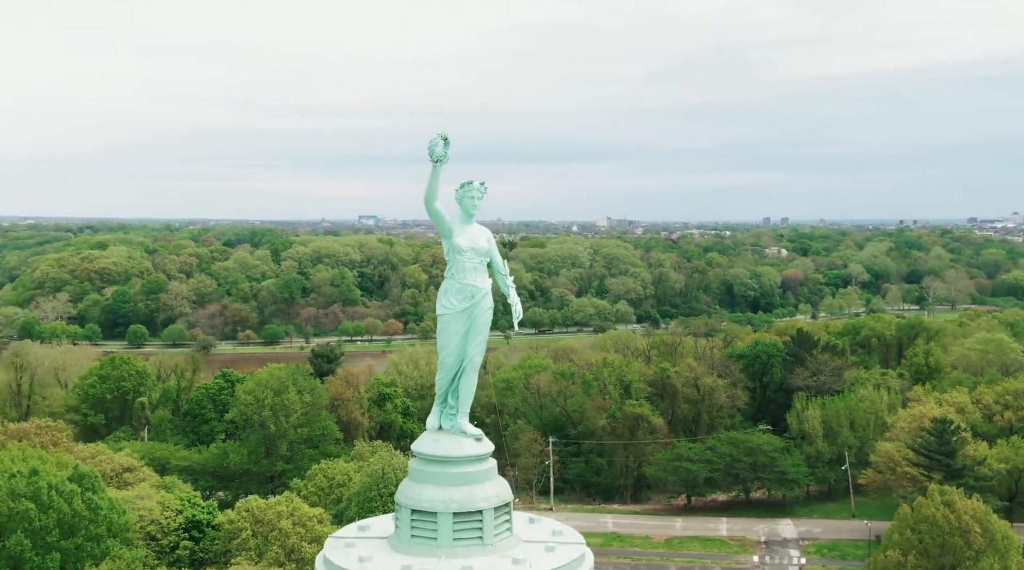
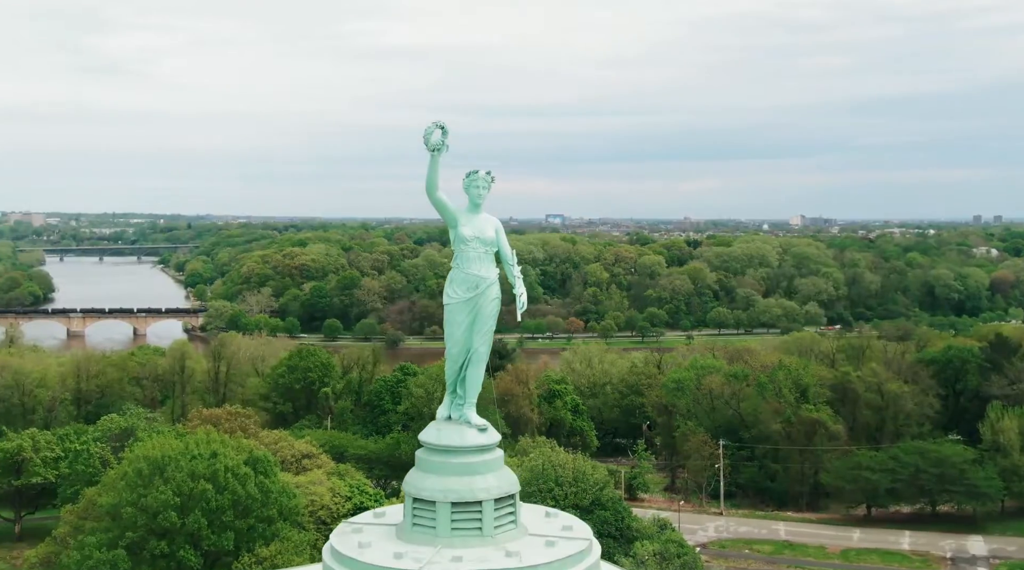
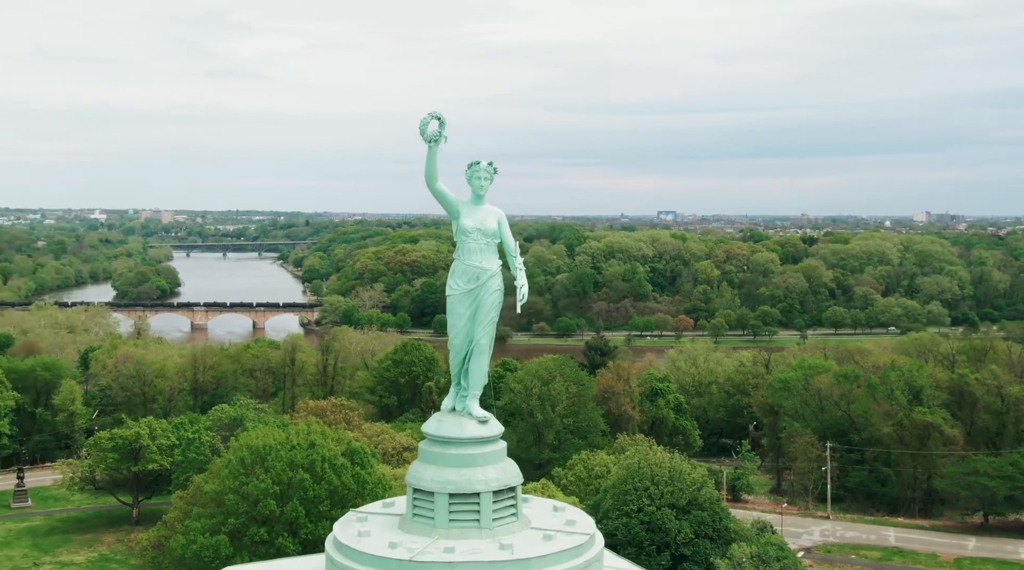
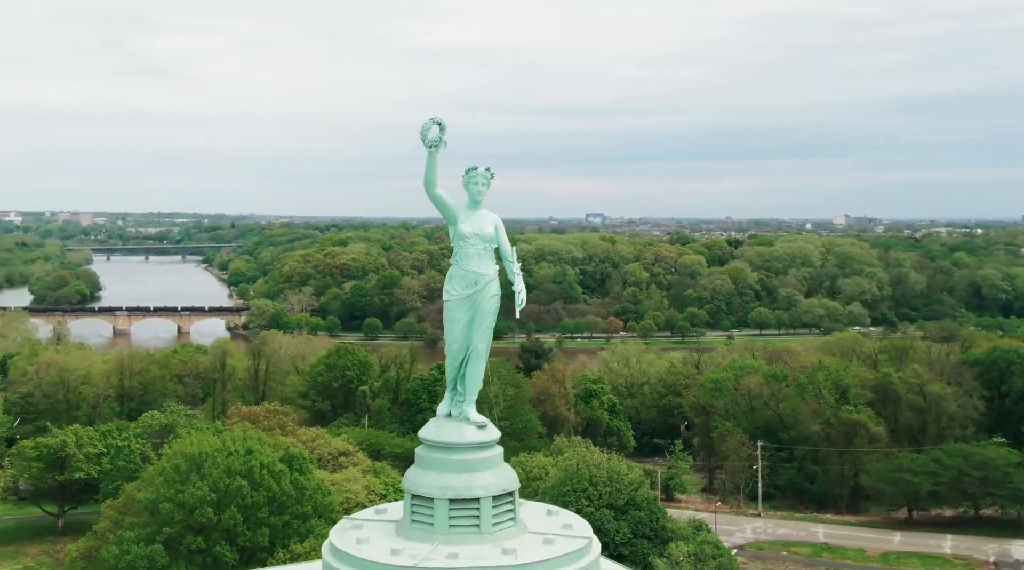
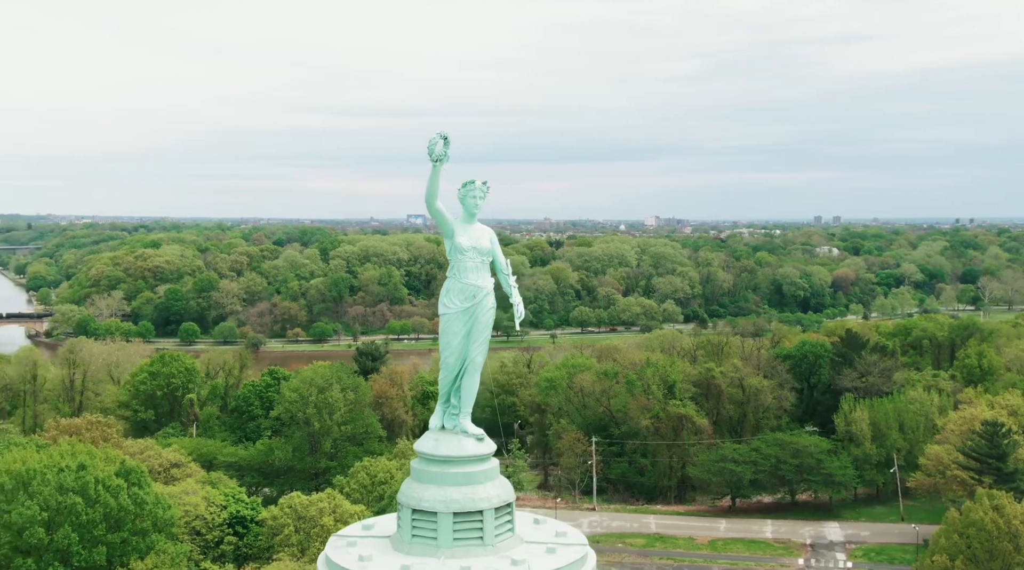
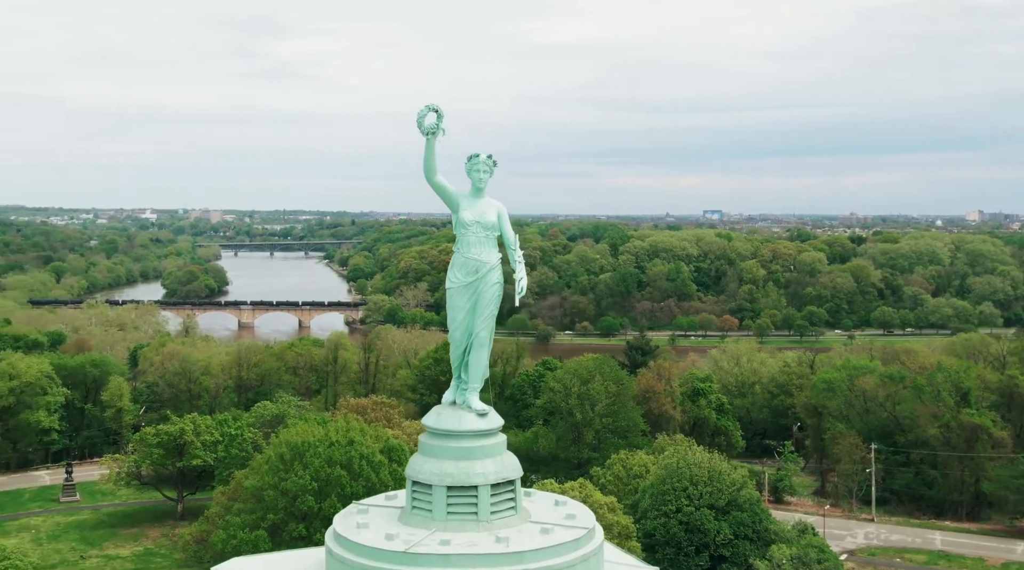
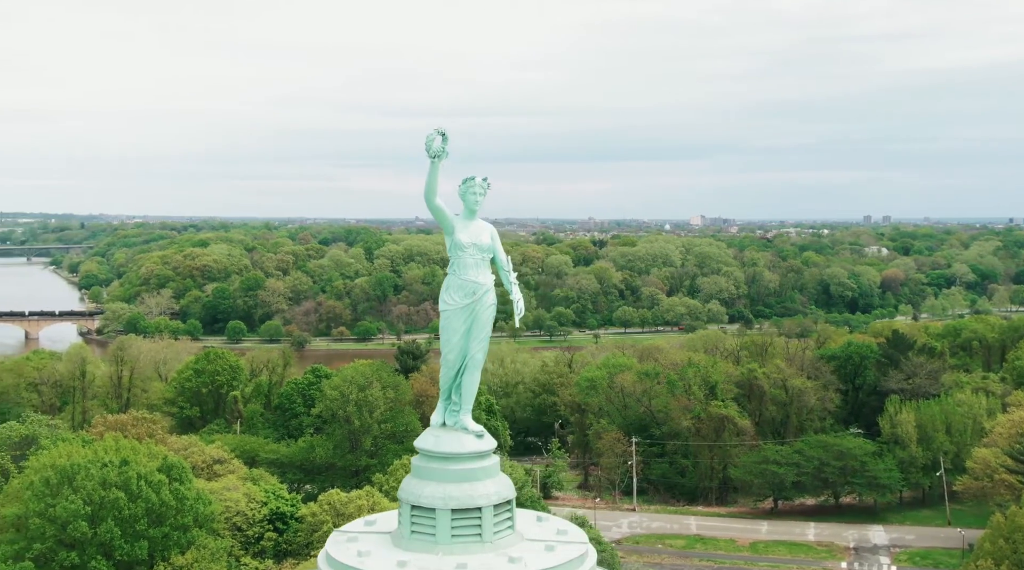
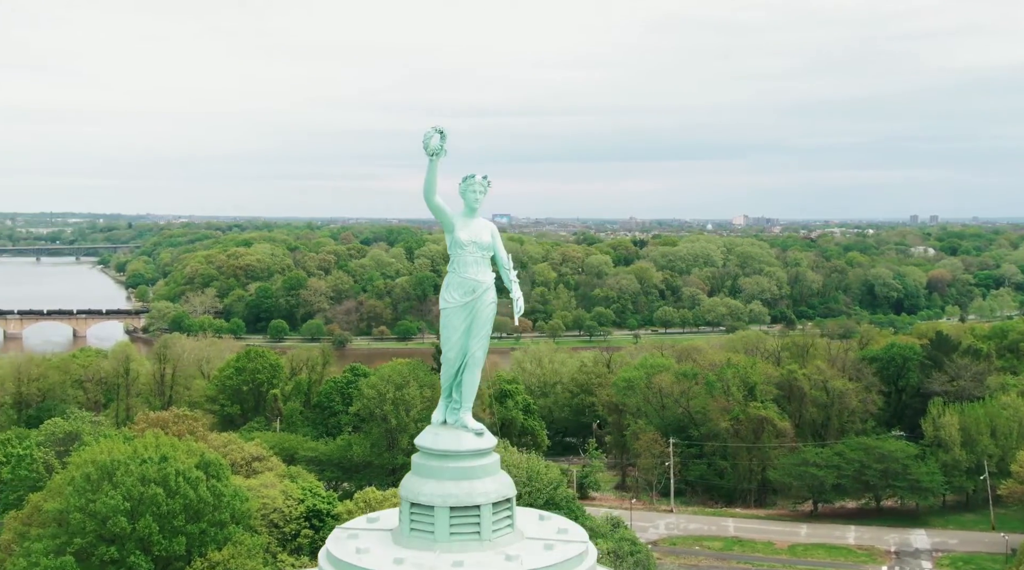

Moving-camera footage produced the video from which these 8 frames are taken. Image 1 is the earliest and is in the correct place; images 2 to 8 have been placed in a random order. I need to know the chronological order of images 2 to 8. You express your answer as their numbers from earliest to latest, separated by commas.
5, 7, 8, 2, 4, 3, 6
